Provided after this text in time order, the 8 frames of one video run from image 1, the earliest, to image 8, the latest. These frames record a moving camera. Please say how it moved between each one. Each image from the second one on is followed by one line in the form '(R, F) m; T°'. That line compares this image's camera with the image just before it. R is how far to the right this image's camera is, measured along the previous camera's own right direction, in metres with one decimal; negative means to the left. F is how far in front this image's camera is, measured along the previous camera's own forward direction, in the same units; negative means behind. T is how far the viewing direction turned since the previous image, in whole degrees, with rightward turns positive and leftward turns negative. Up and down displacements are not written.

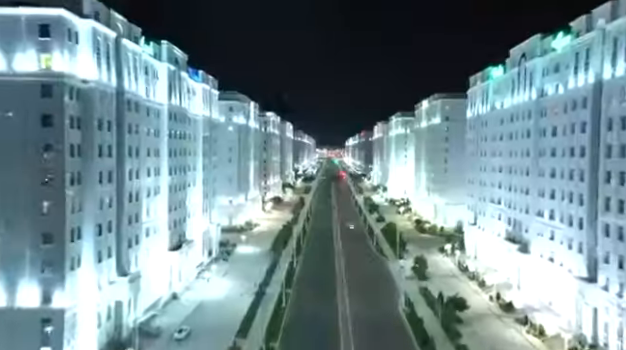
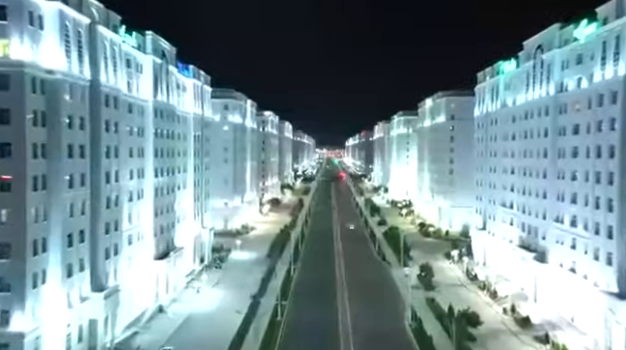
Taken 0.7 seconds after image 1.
(+0.1, +3.7) m; 0°
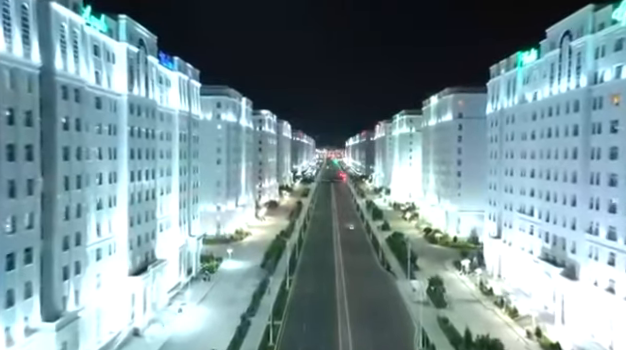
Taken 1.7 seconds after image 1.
(+0.2, +5.2) m; 0°
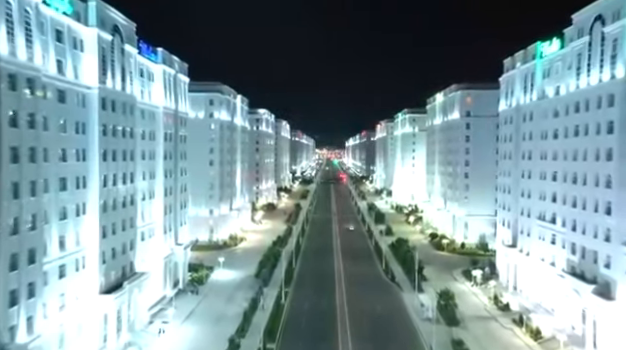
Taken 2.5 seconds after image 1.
(+0.2, +4.6) m; 0°
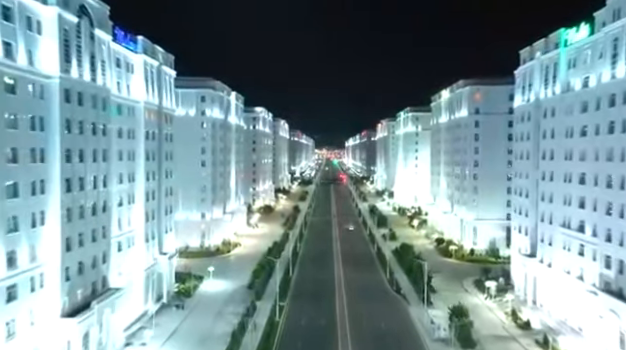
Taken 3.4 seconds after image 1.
(+0.2, +4.6) m; 0°
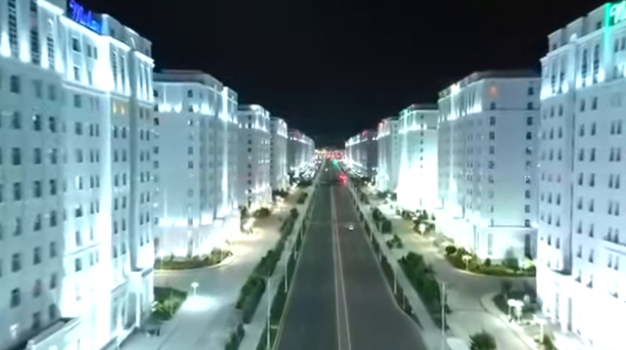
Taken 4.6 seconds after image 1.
(+0.2, +6.4) m; 0°
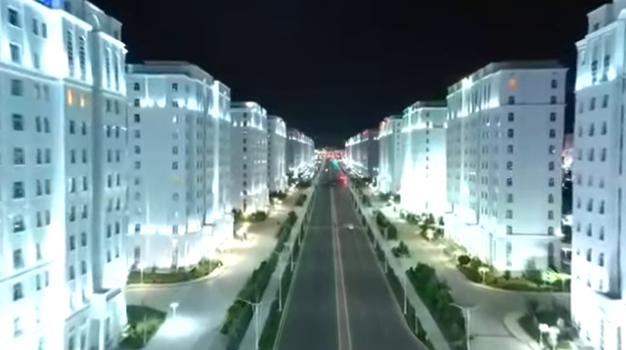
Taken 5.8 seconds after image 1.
(+0.2, +6.3) m; 0°
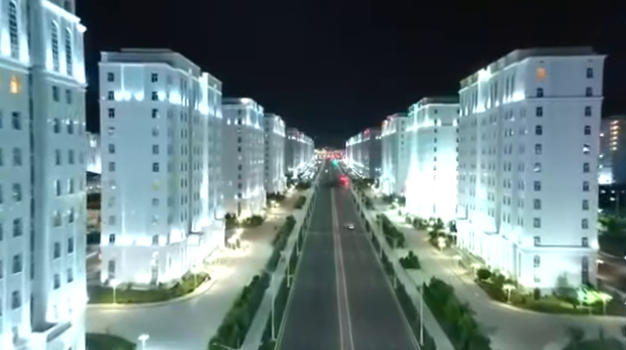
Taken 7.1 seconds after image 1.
(+0.1, +7.0) m; 0°
